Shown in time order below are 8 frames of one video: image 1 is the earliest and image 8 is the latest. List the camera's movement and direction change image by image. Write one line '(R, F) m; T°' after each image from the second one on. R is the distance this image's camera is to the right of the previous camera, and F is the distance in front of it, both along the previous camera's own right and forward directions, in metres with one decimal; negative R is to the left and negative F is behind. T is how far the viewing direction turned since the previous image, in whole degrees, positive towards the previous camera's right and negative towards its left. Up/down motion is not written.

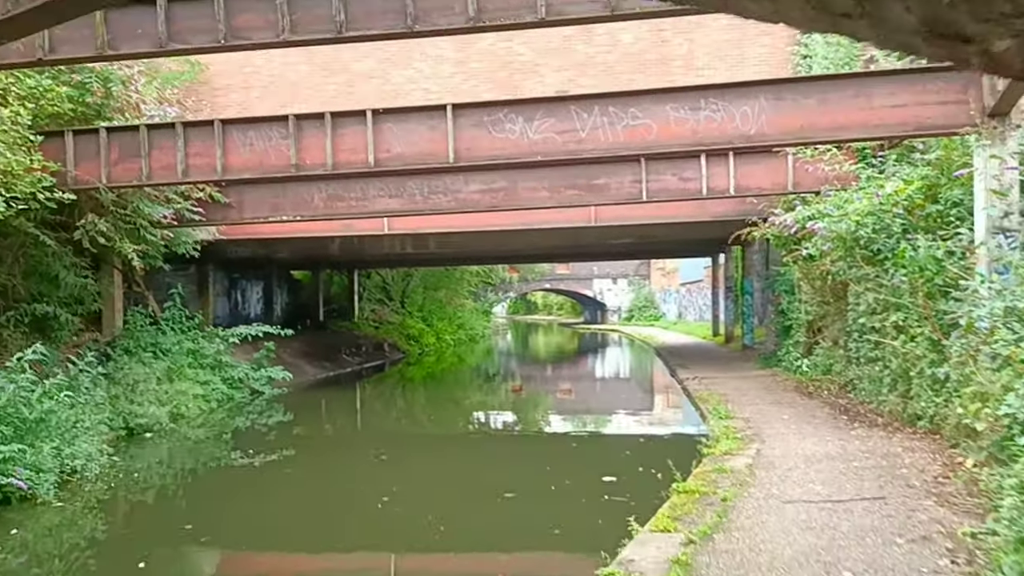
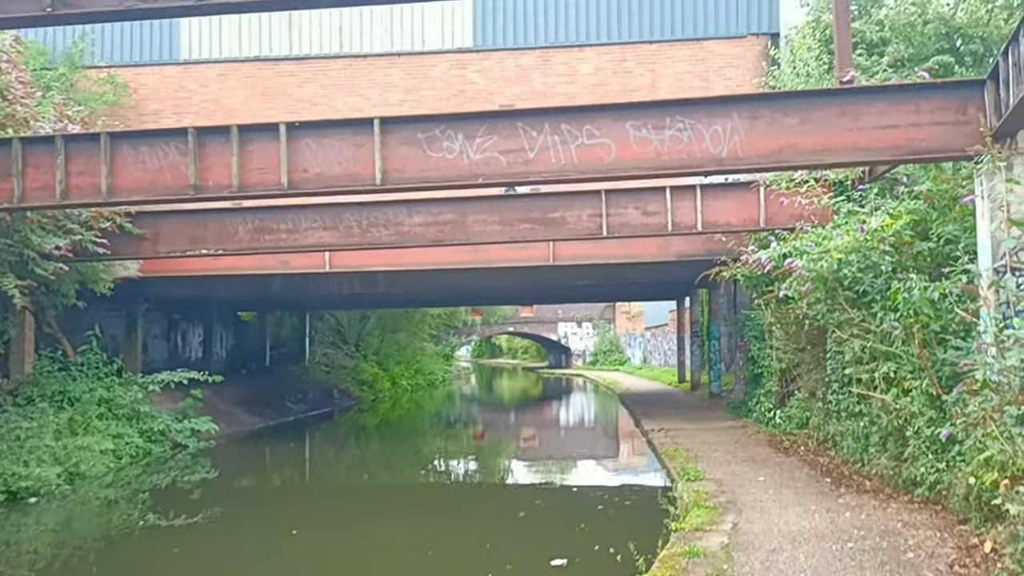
(+0.3, +1.4) m; +2°
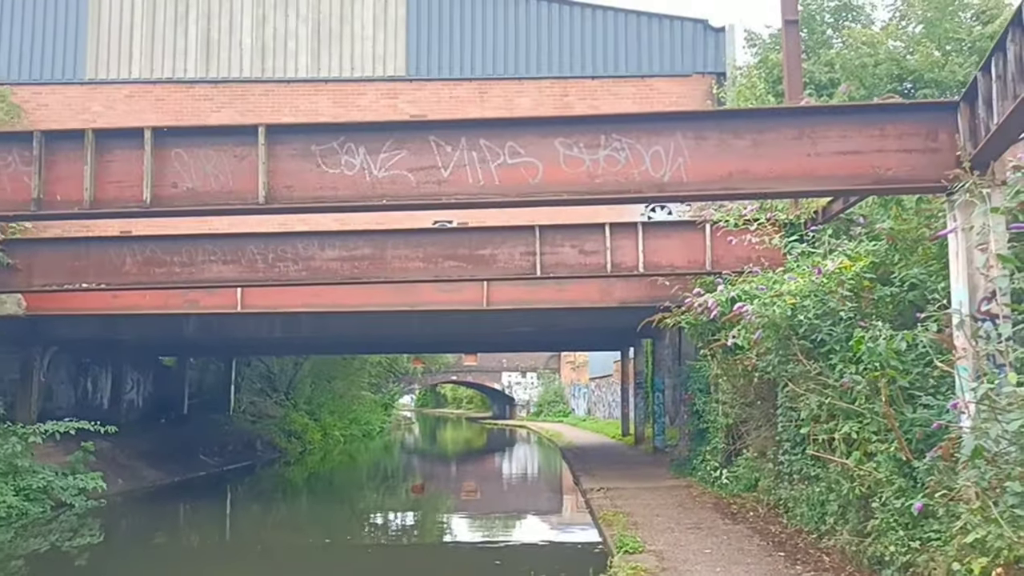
(+0.4, +1.3) m; +3°
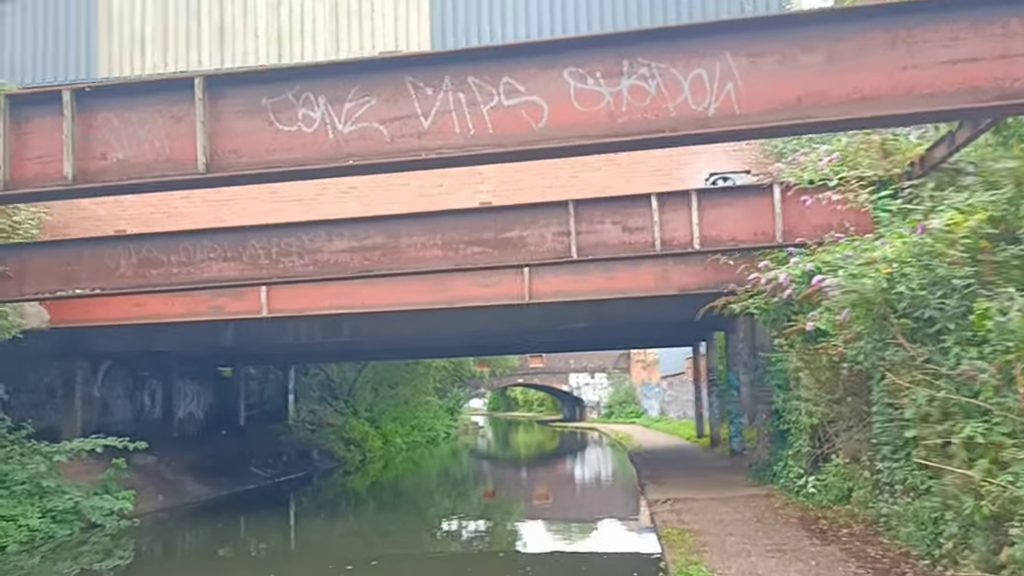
(+0.4, +1.6) m; -5°
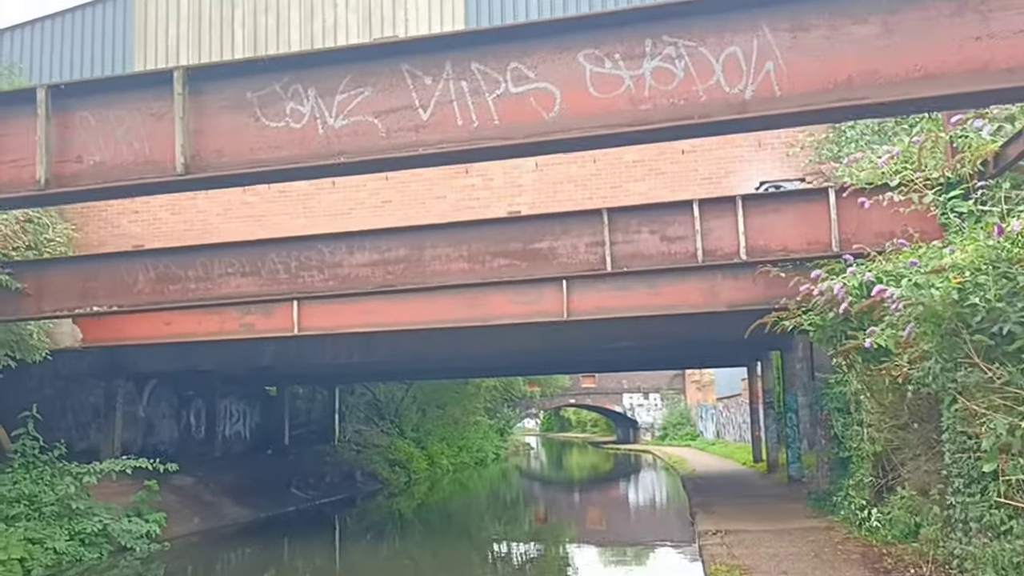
(+0.3, +0.7) m; -4°
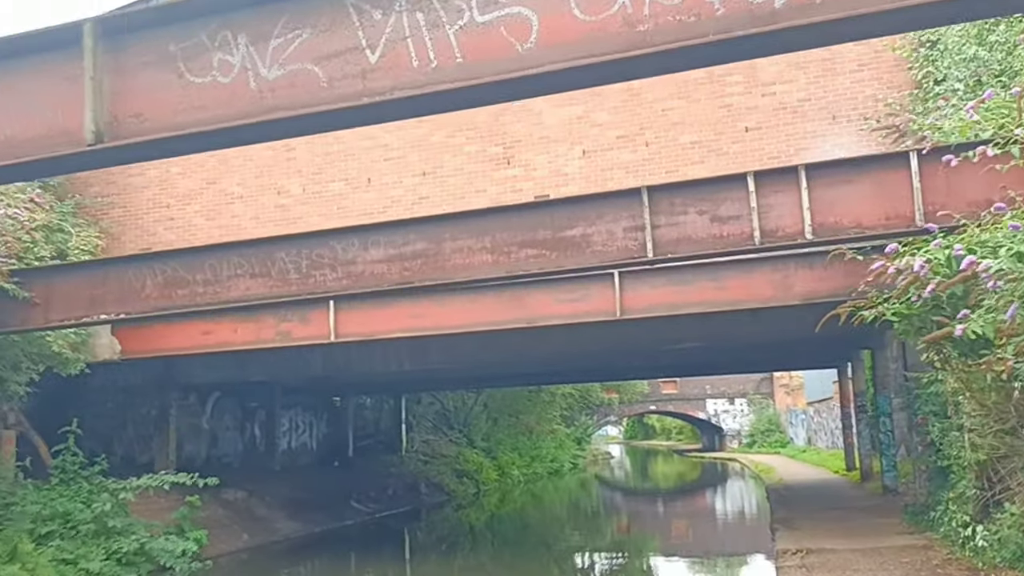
(+0.5, +1.1) m; -6°
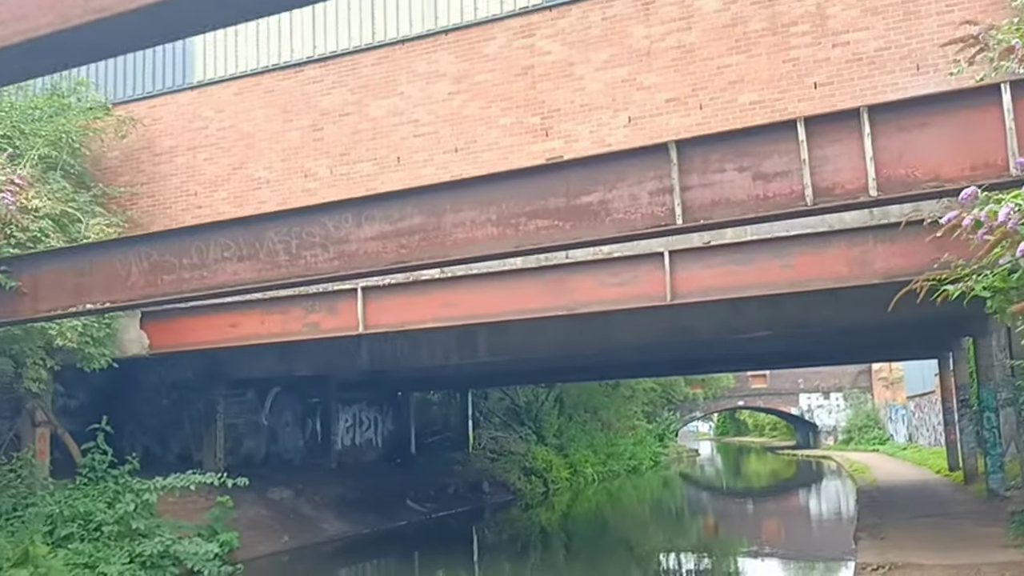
(+0.7, +1.2) m; -6°
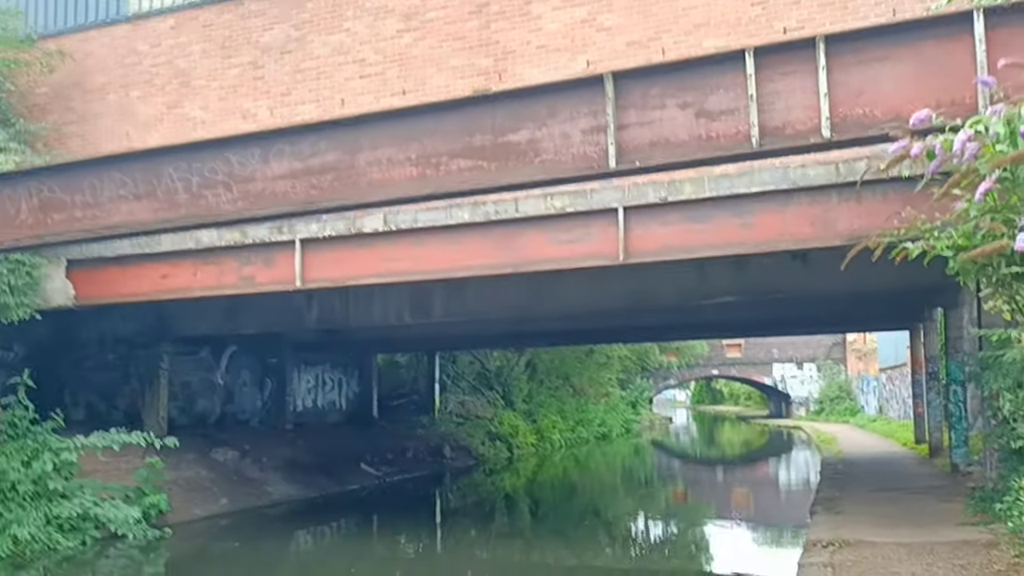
(+0.6, +0.7) m; +1°
